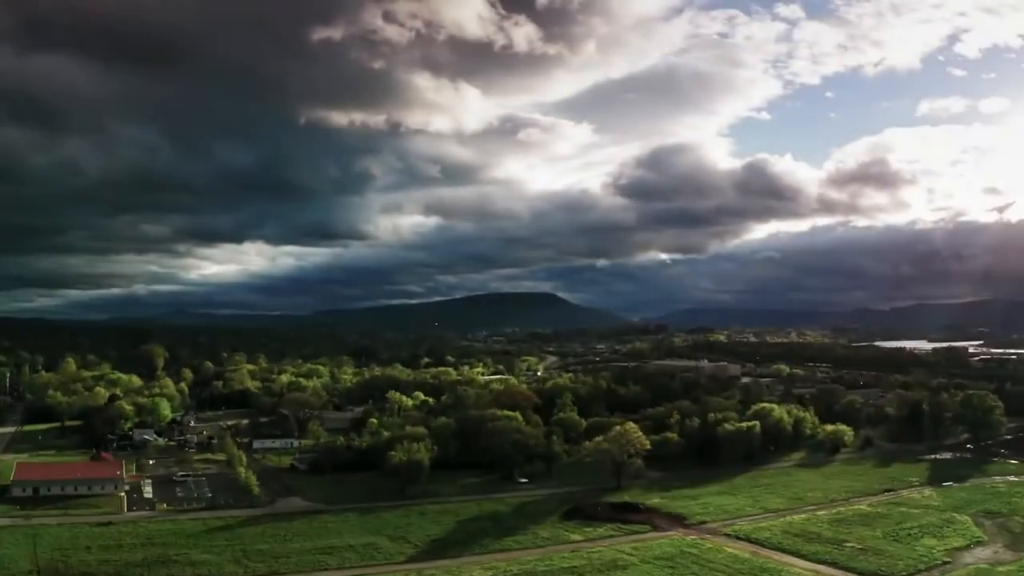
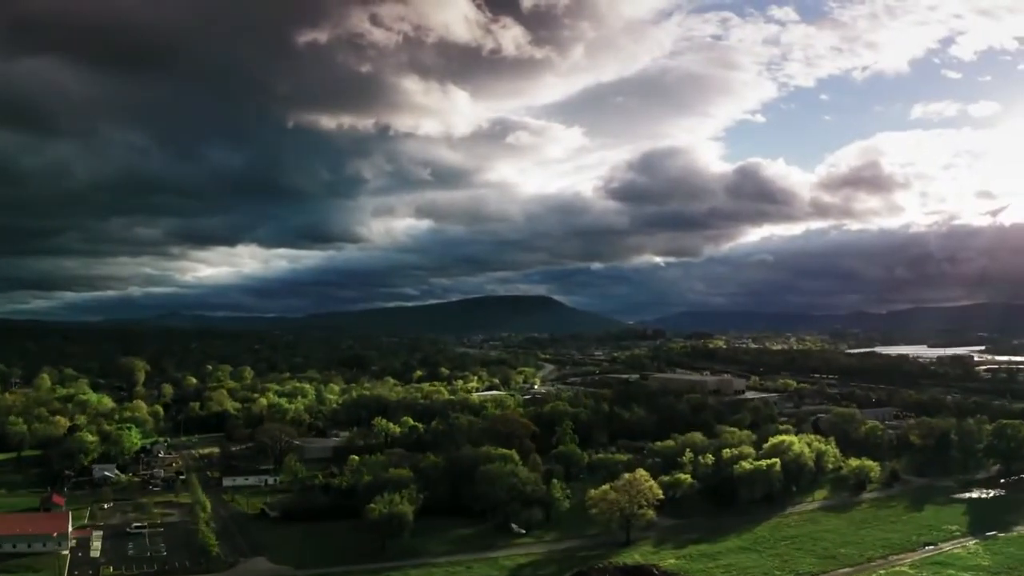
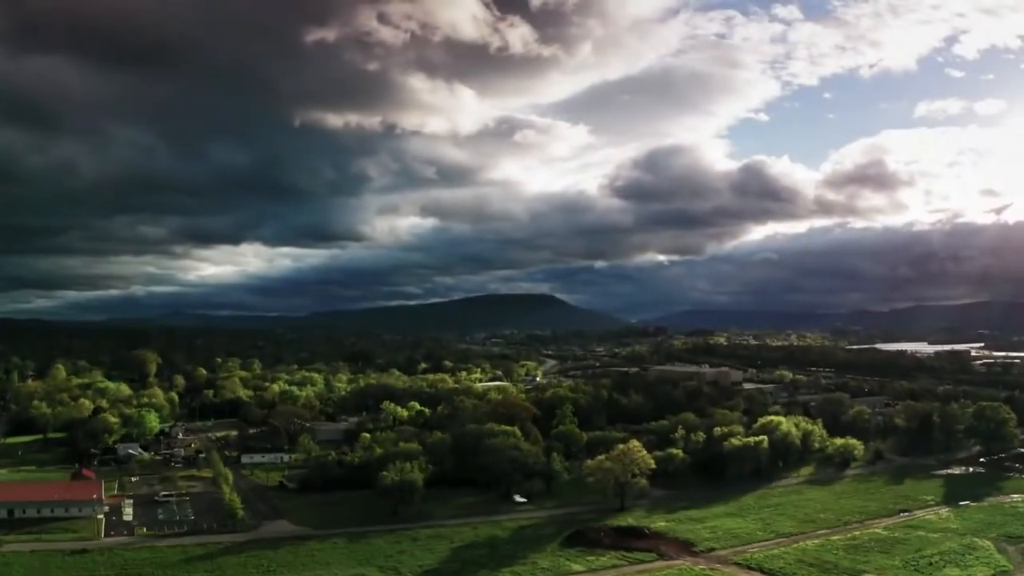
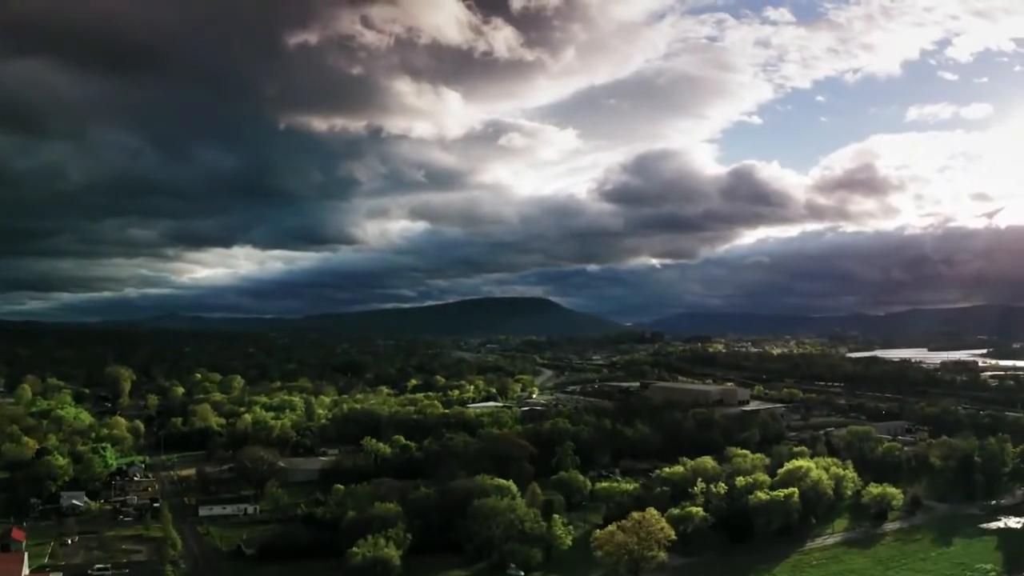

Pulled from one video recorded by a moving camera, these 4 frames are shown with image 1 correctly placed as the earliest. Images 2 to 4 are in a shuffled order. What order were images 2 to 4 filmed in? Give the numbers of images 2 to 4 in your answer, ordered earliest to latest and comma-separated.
3, 2, 4
